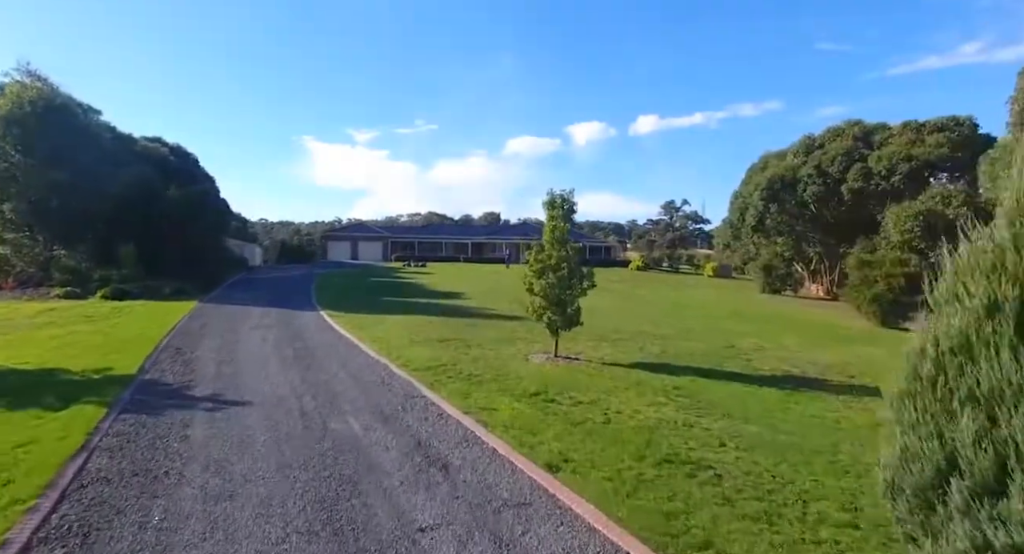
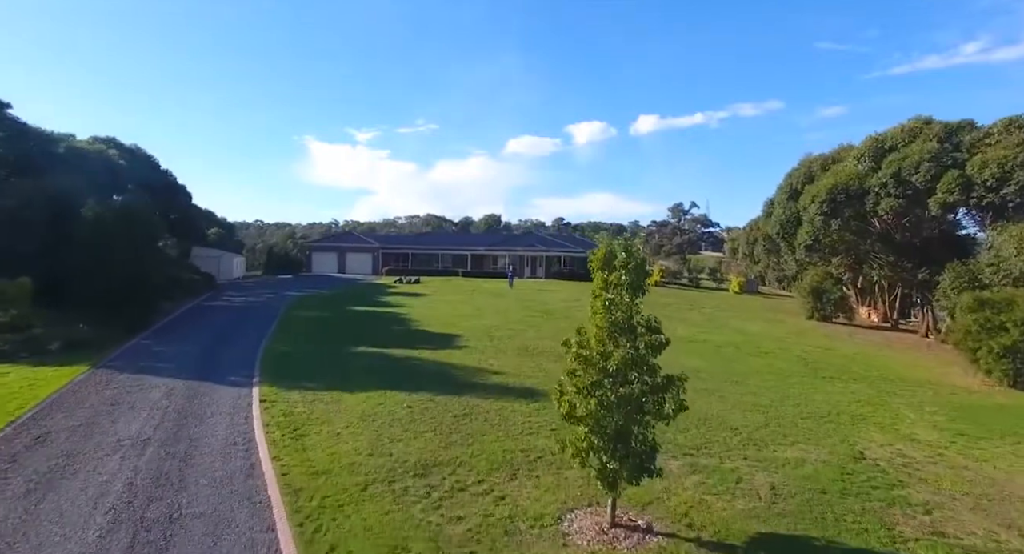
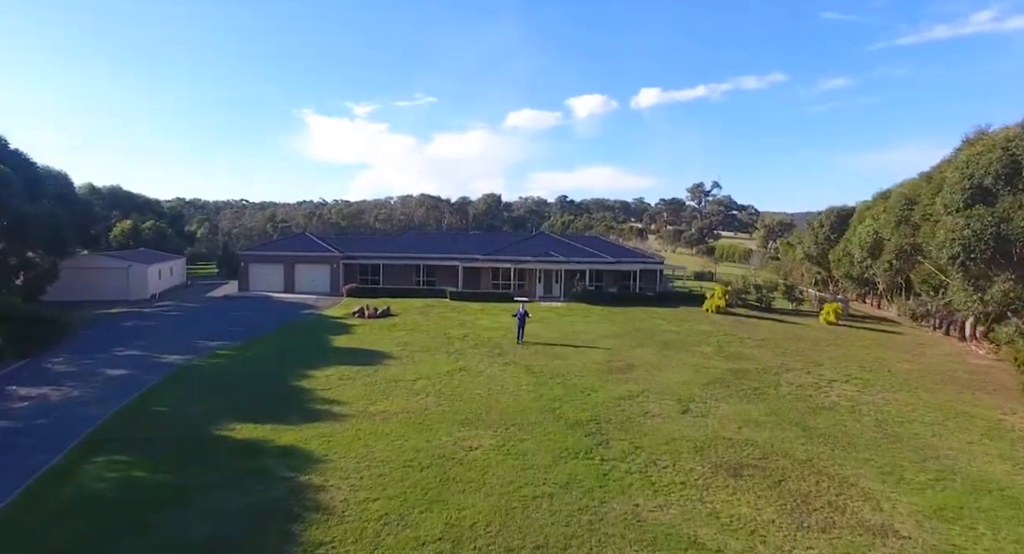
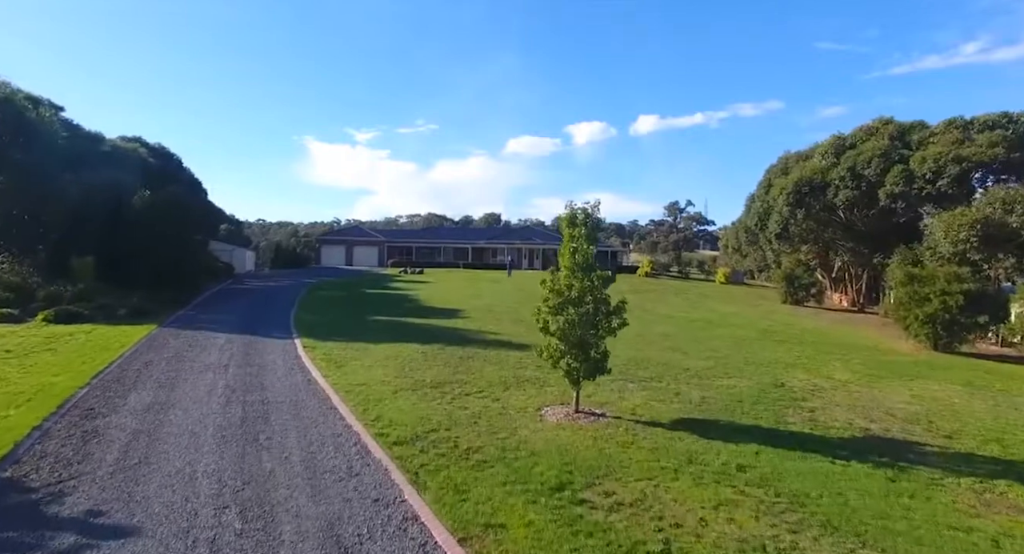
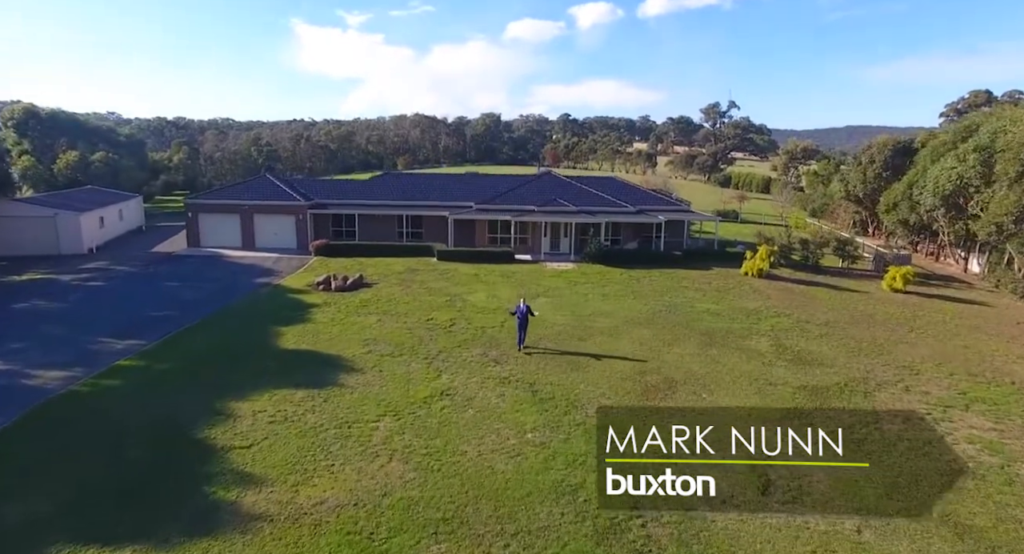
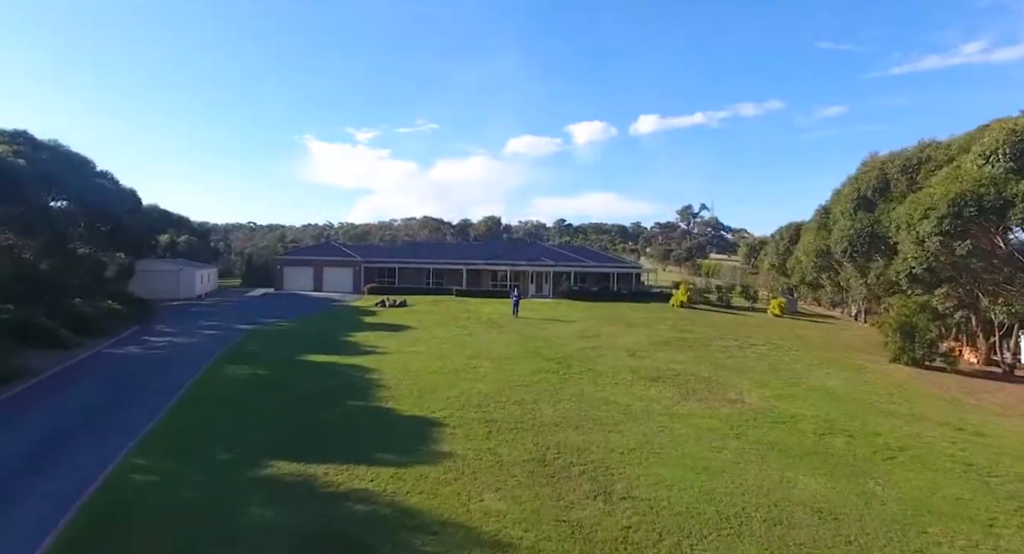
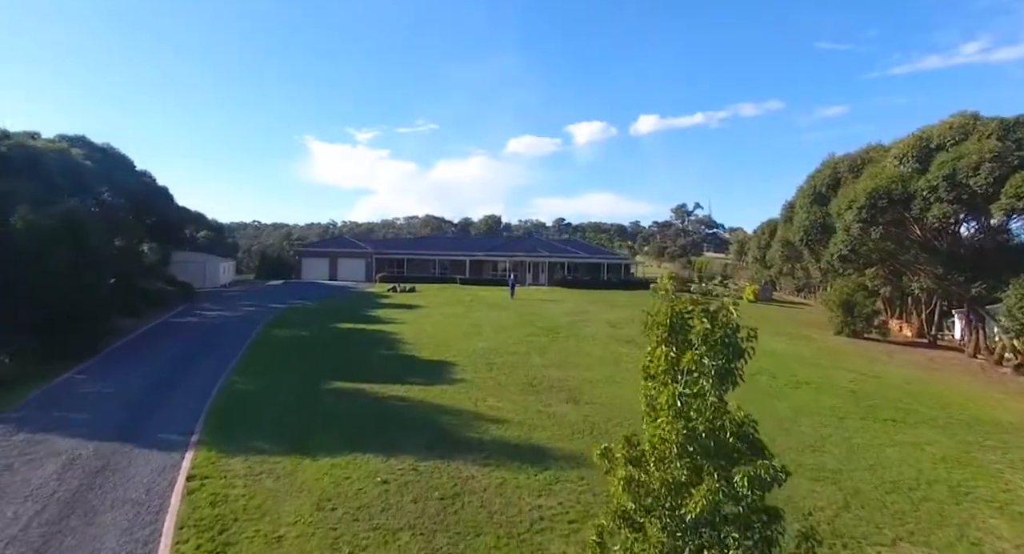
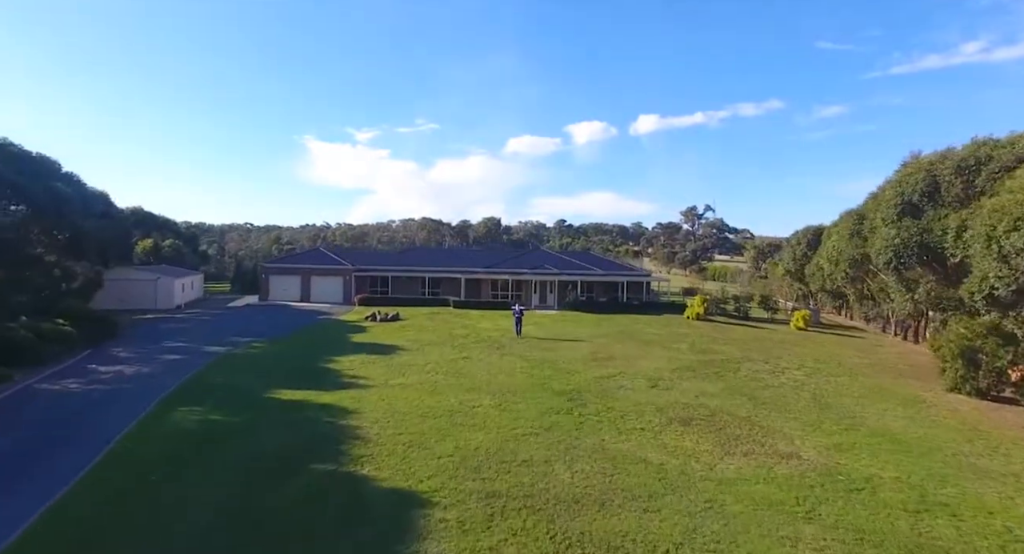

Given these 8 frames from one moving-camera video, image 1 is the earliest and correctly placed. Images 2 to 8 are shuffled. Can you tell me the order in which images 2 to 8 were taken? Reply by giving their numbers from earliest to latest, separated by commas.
4, 2, 7, 6, 8, 3, 5
